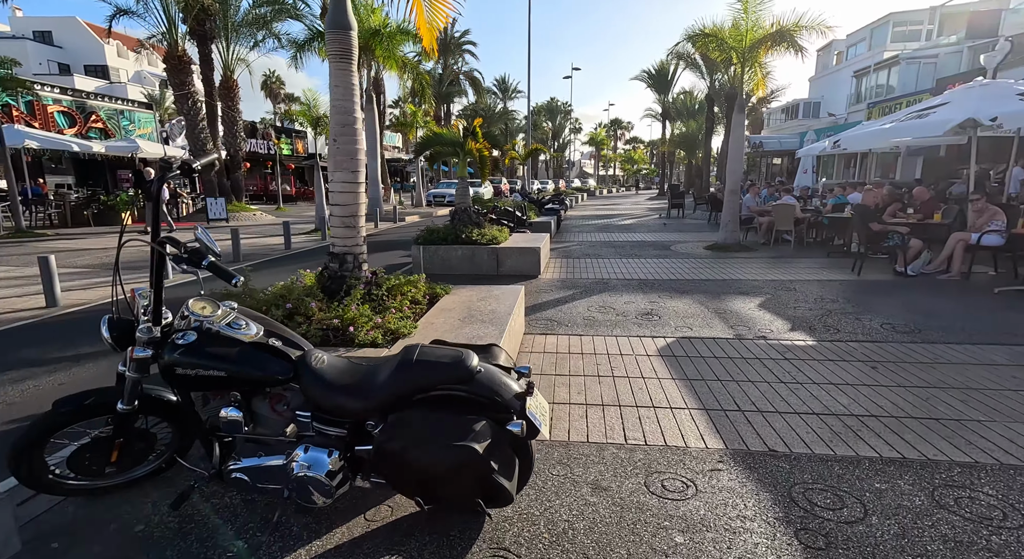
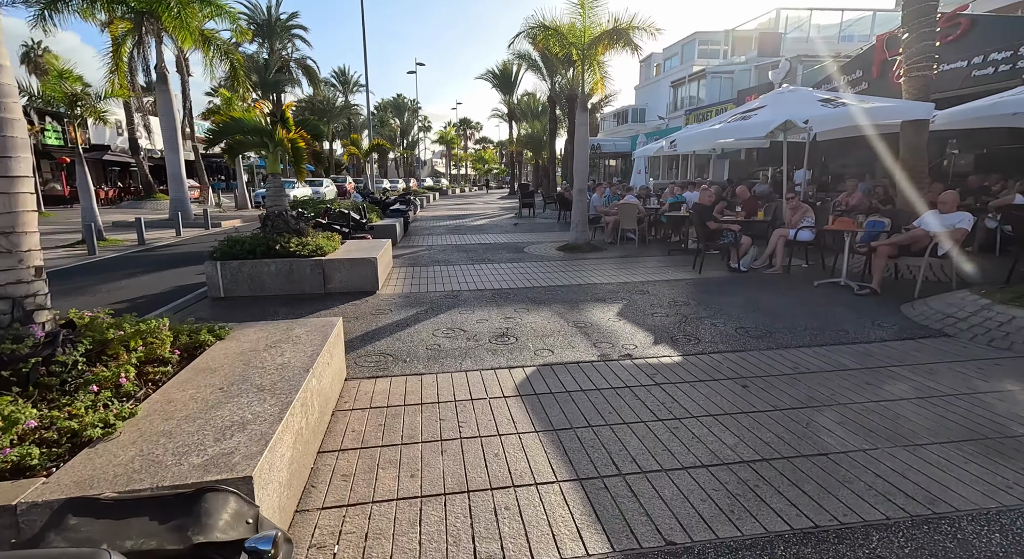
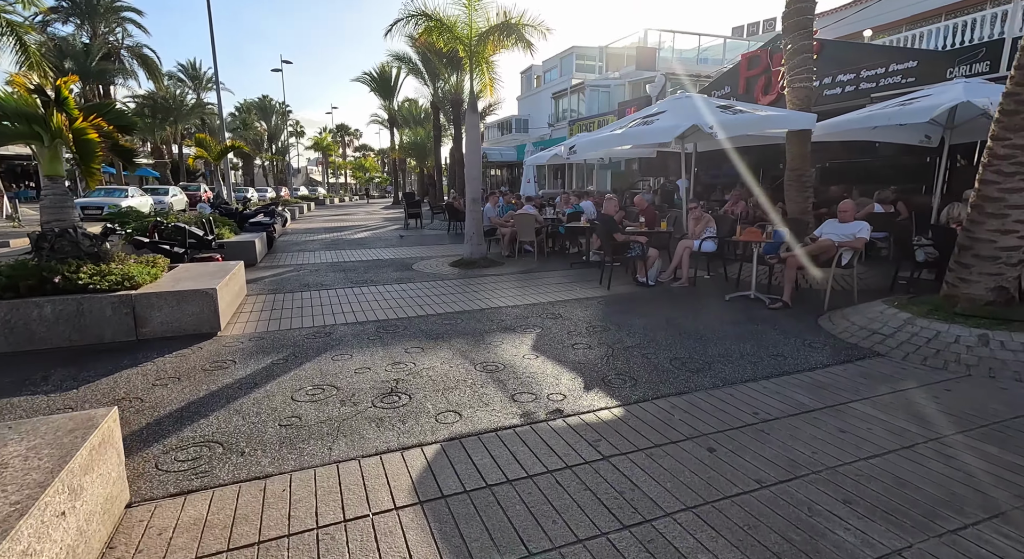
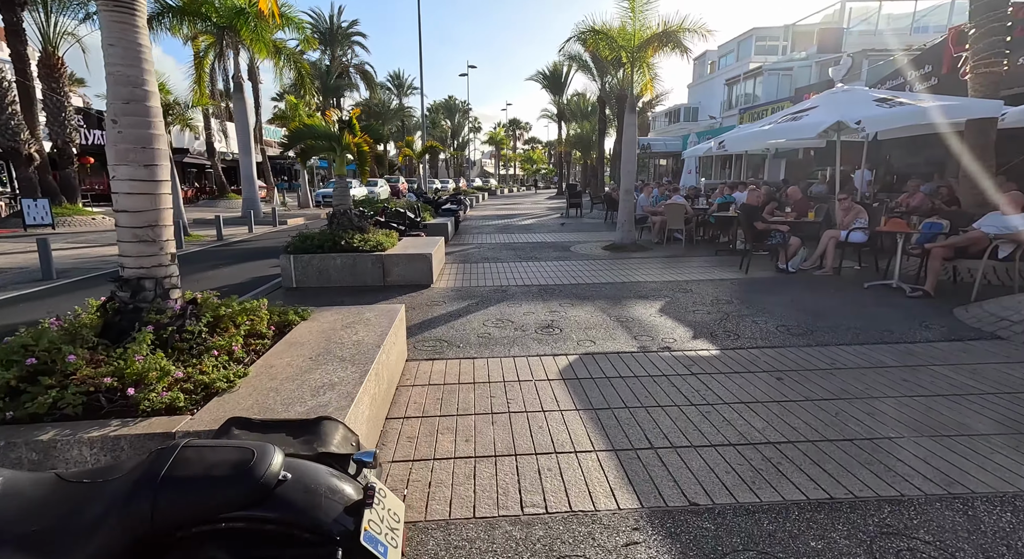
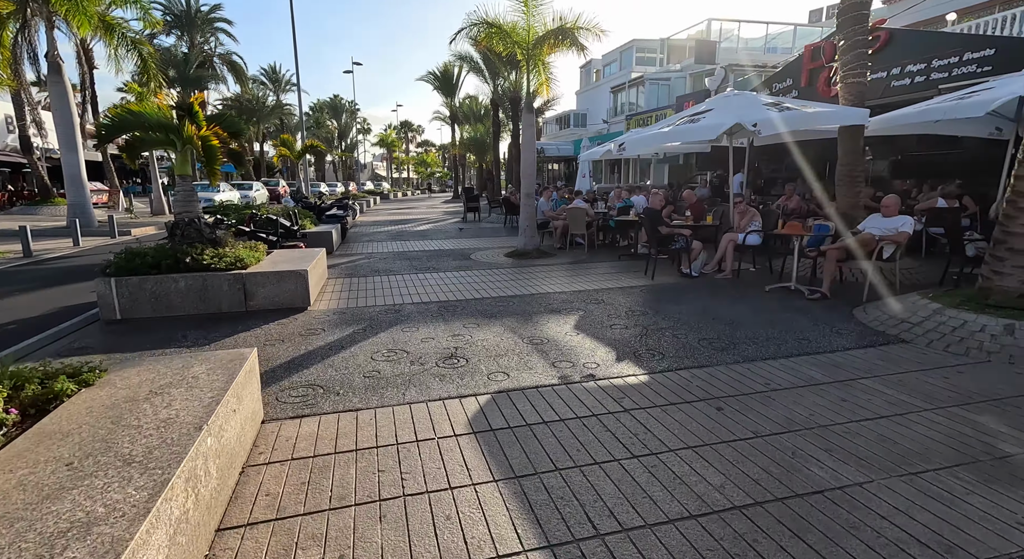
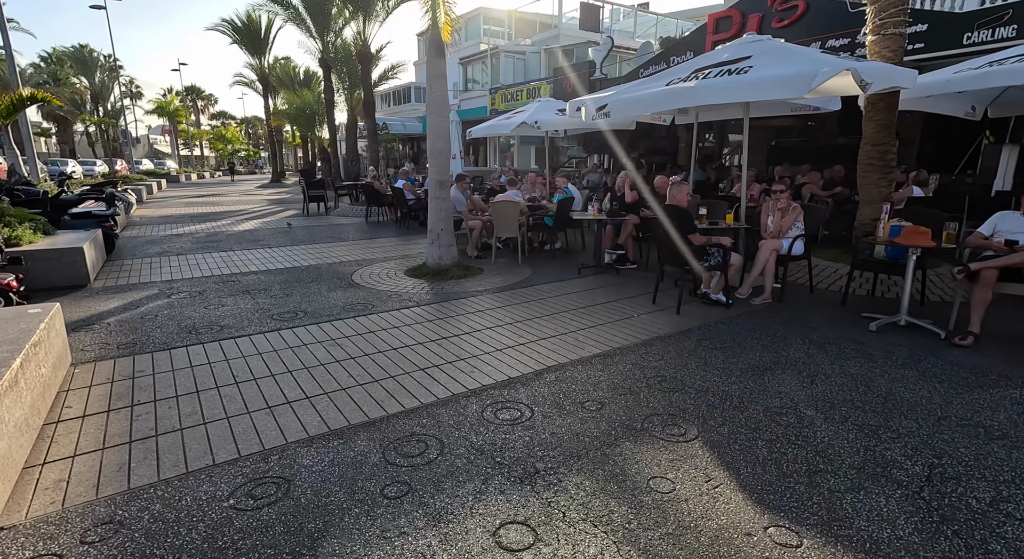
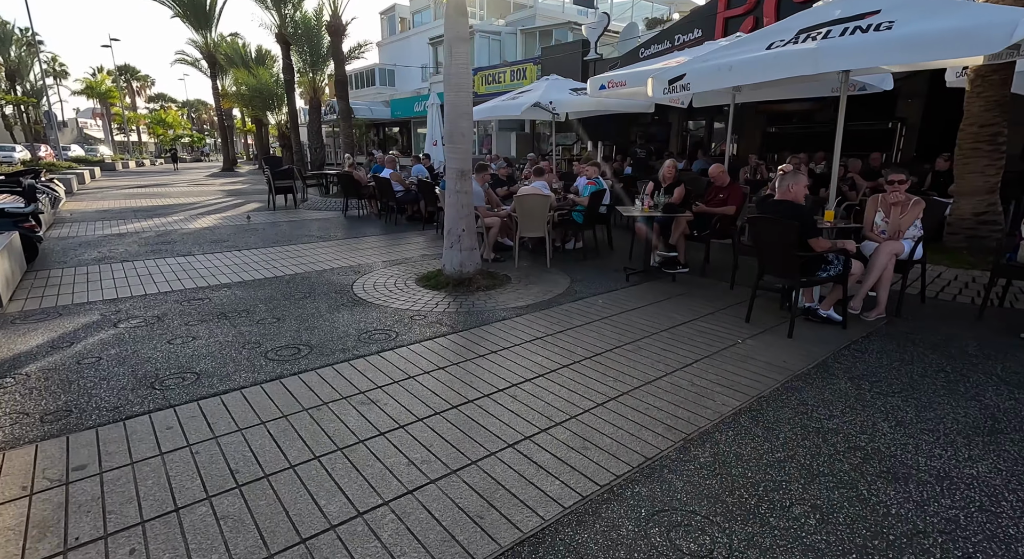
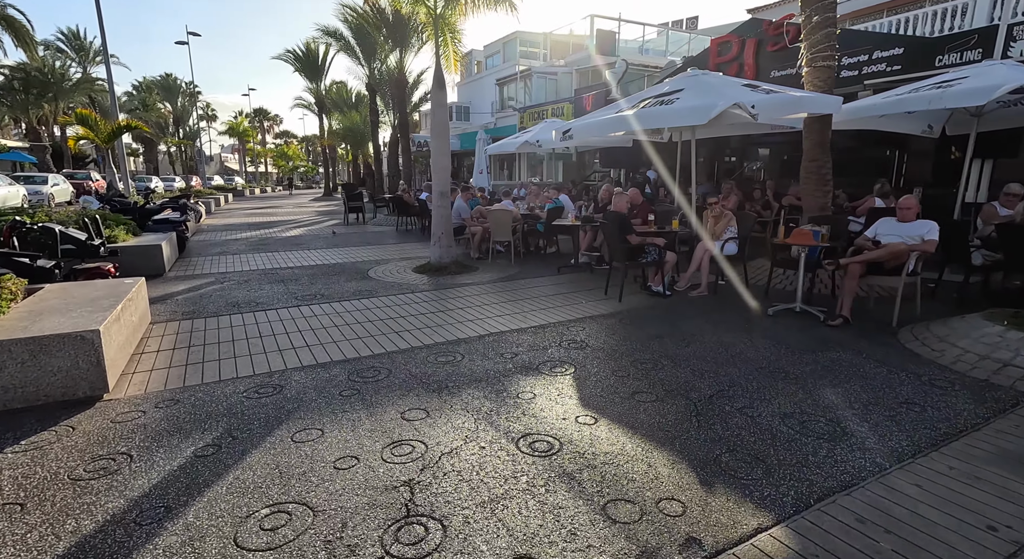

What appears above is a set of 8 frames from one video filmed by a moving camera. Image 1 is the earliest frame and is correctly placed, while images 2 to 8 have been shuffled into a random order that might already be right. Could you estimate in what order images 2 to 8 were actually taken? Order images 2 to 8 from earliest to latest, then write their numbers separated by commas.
4, 2, 5, 3, 8, 6, 7
